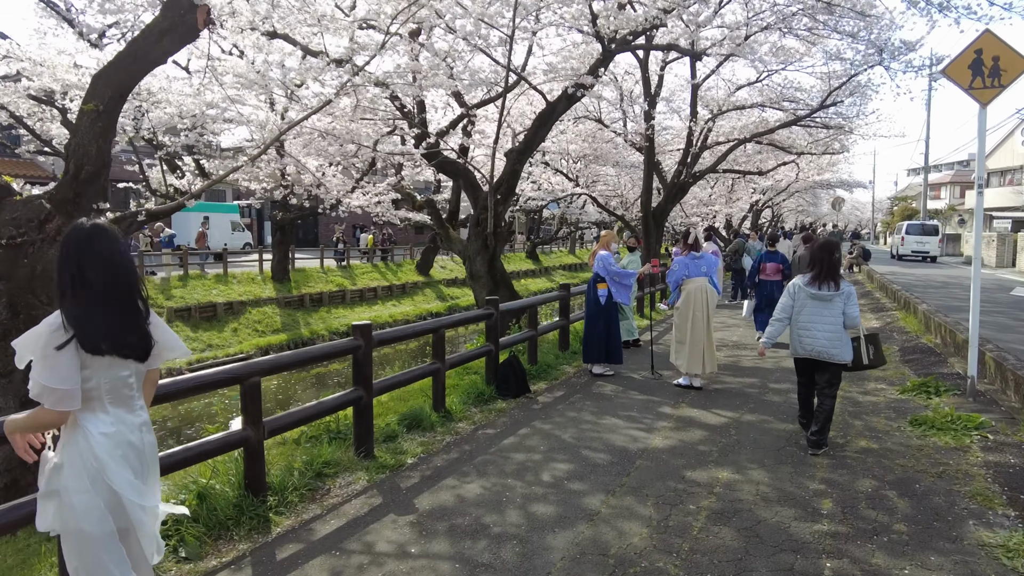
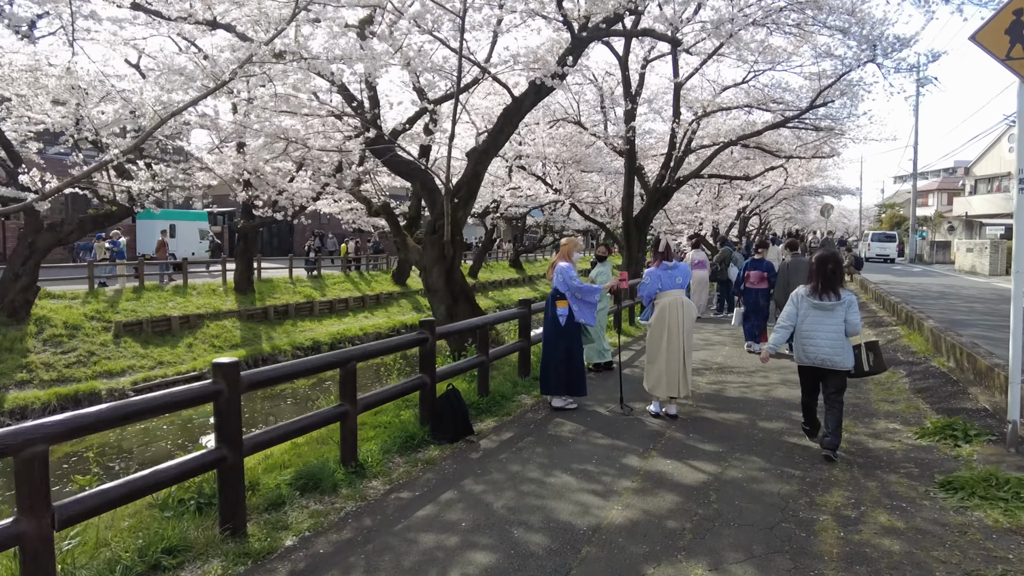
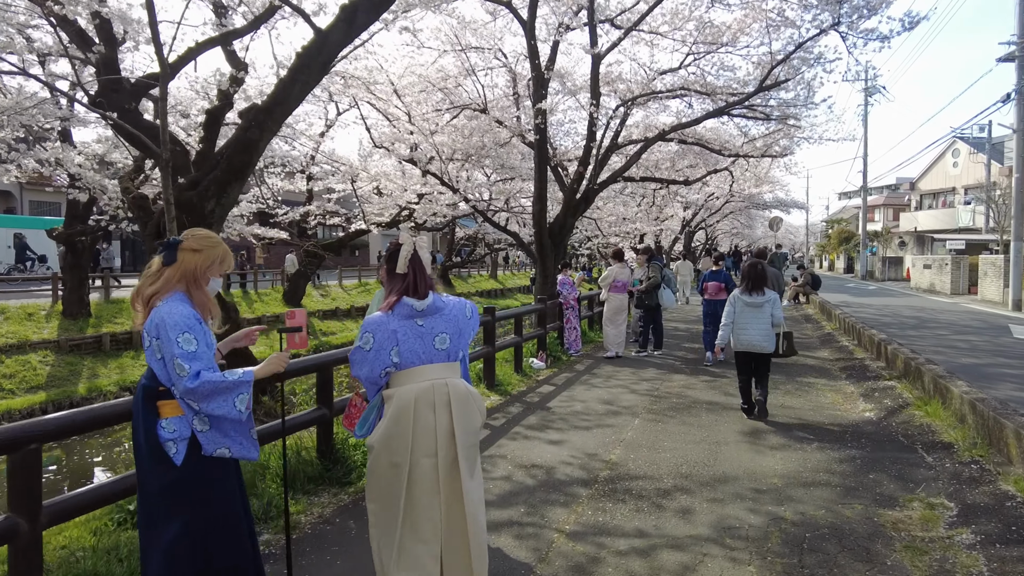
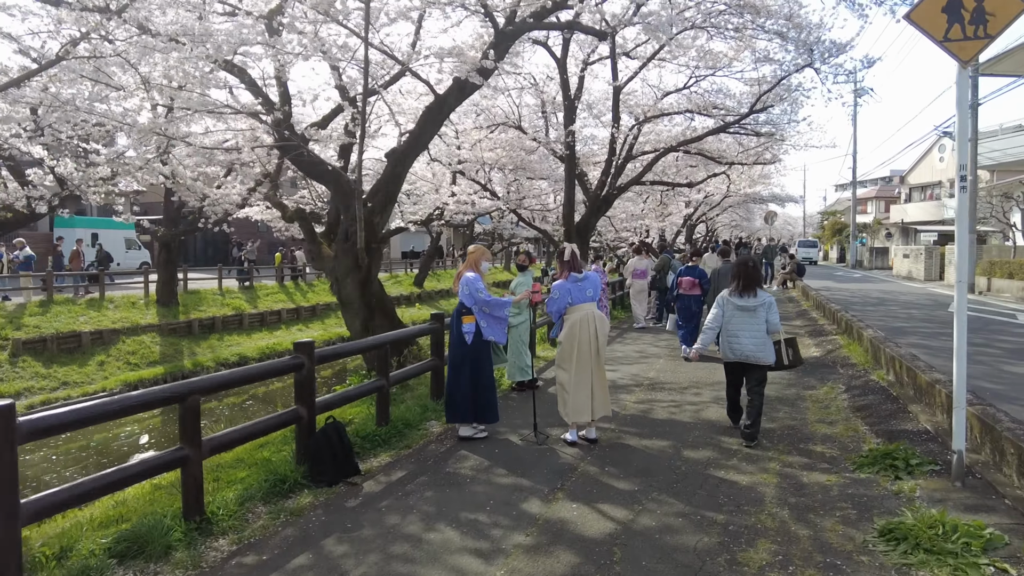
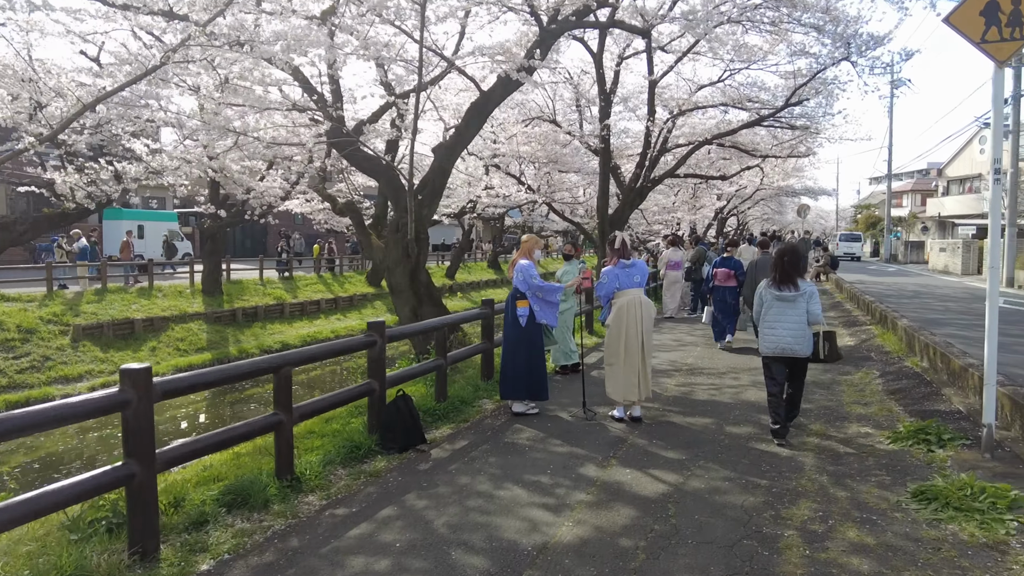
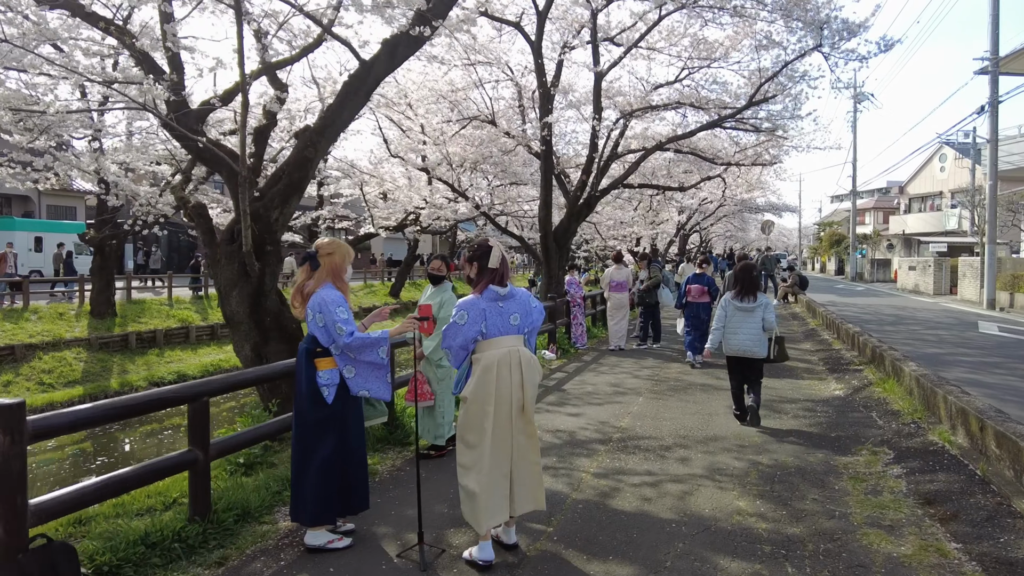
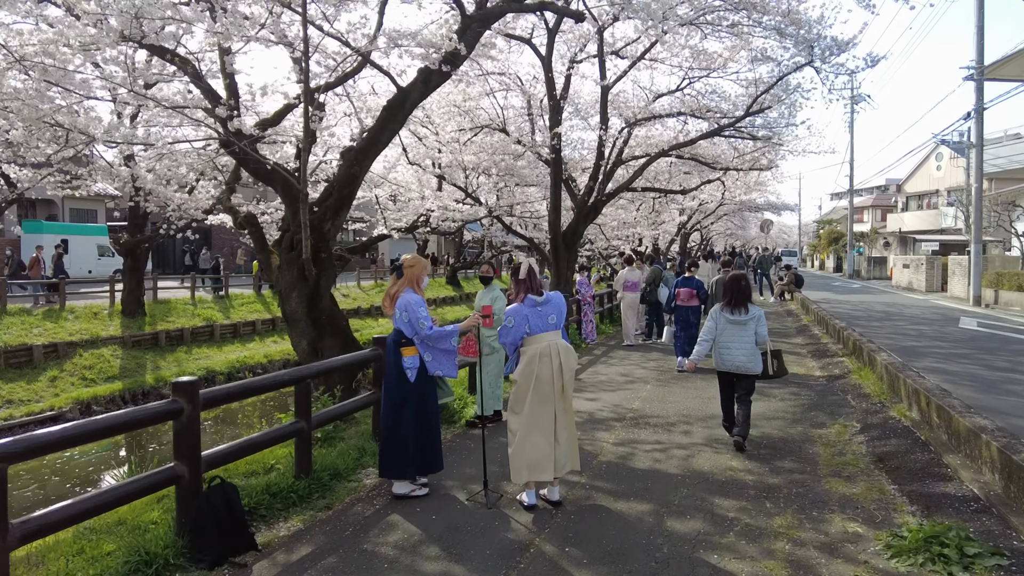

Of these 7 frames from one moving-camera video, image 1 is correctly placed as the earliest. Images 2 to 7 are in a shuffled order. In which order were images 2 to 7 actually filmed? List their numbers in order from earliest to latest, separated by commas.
2, 5, 4, 7, 6, 3
